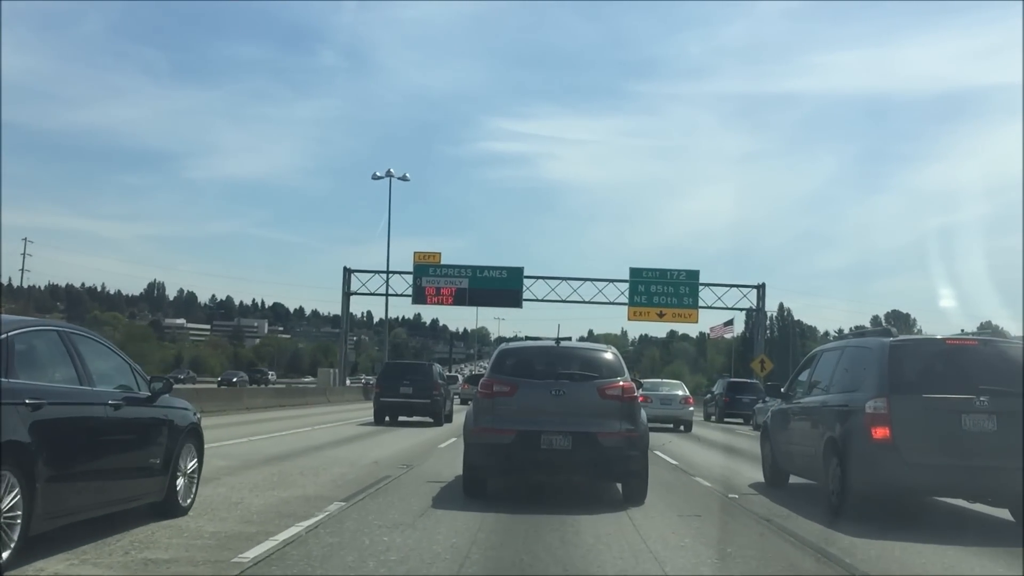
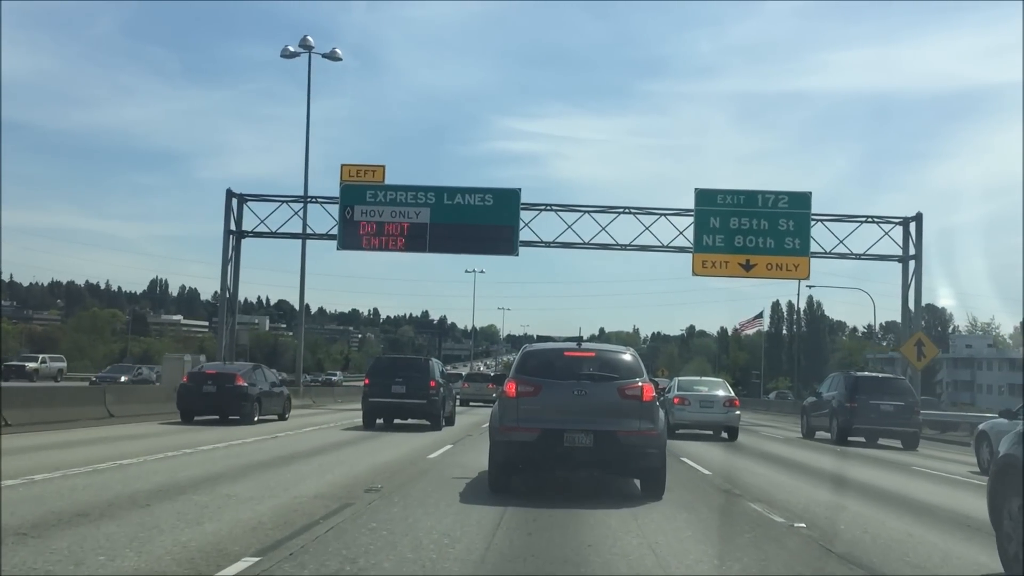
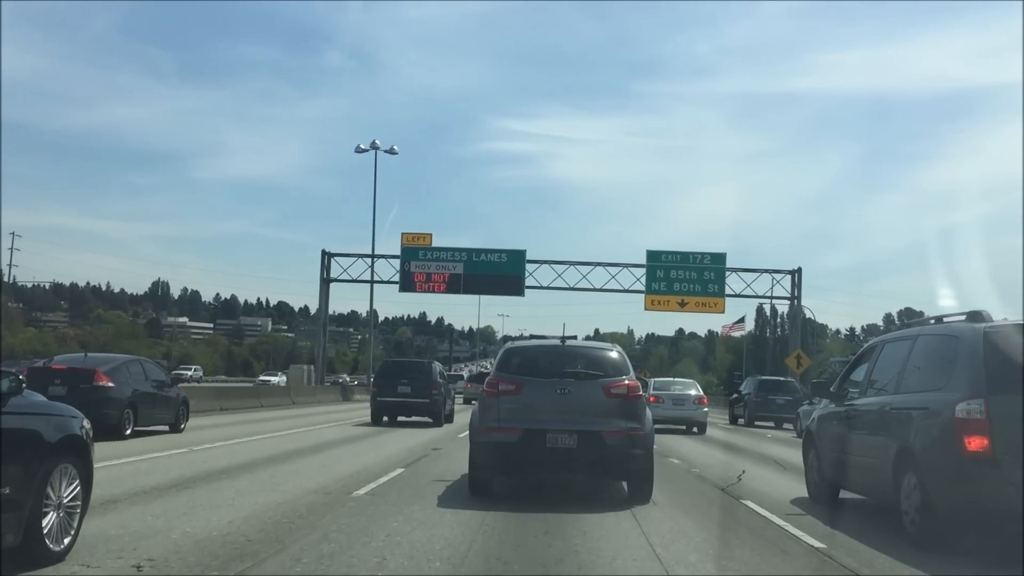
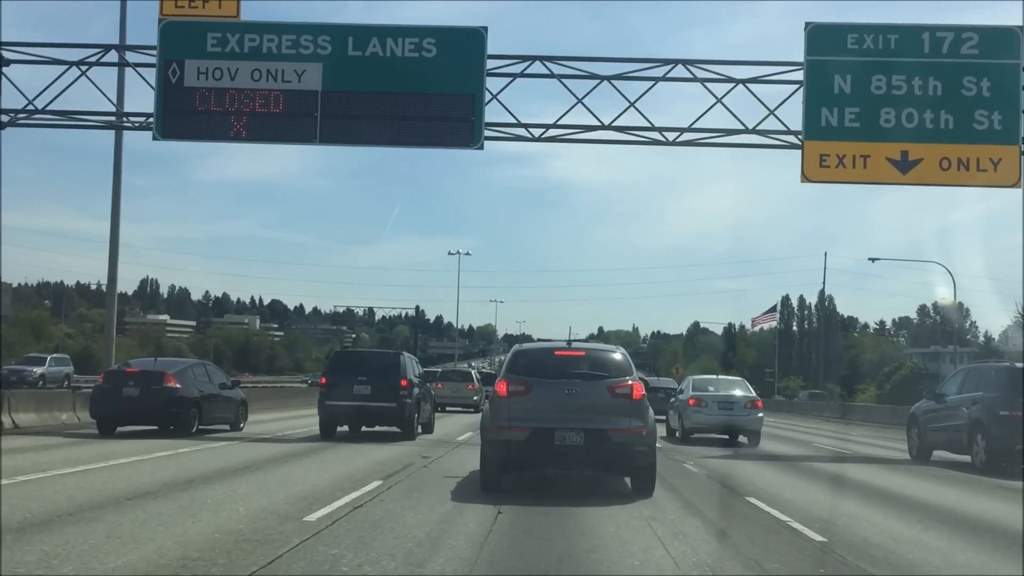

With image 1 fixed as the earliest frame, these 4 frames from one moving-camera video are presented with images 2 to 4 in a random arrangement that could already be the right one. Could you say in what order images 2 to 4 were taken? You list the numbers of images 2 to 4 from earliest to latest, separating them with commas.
3, 2, 4
